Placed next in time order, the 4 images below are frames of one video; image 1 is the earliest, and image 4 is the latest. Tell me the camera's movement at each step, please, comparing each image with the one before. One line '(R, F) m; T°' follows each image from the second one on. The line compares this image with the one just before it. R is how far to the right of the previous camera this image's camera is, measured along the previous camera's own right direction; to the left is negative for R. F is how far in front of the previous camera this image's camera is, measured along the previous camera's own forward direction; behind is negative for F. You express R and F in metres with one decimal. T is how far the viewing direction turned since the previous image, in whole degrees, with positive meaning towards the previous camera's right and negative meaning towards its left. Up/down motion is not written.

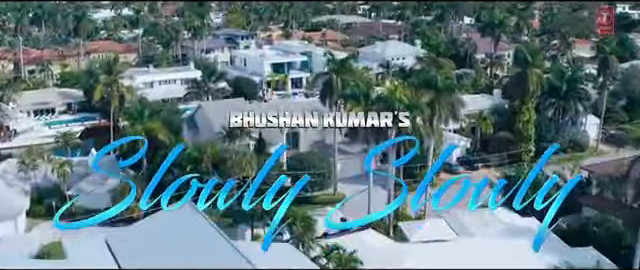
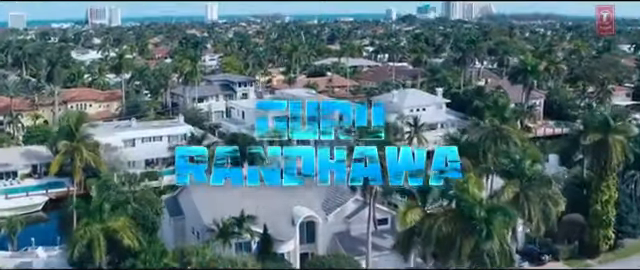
(-1.1, +10.0) m; 0°
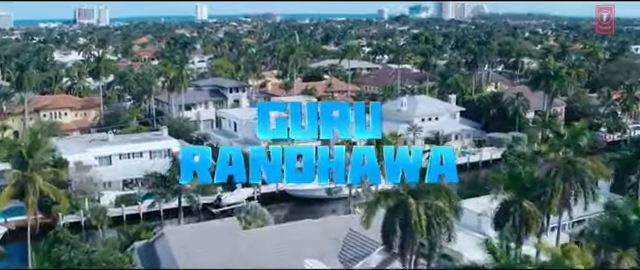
(-0.8, +7.0) m; +1°
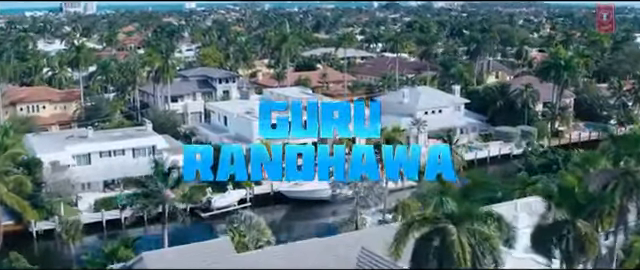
(-0.5, +3.9) m; +1°
